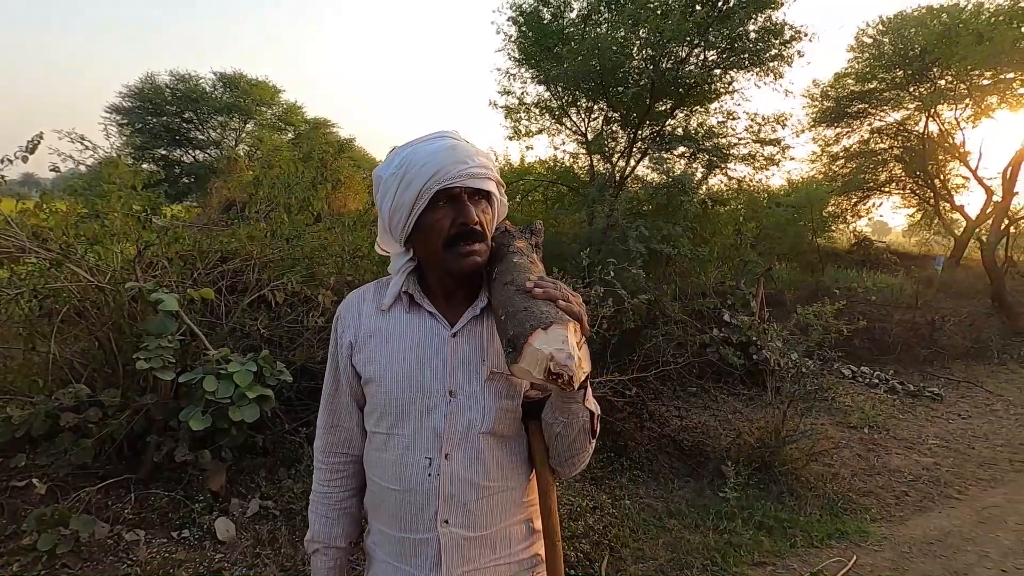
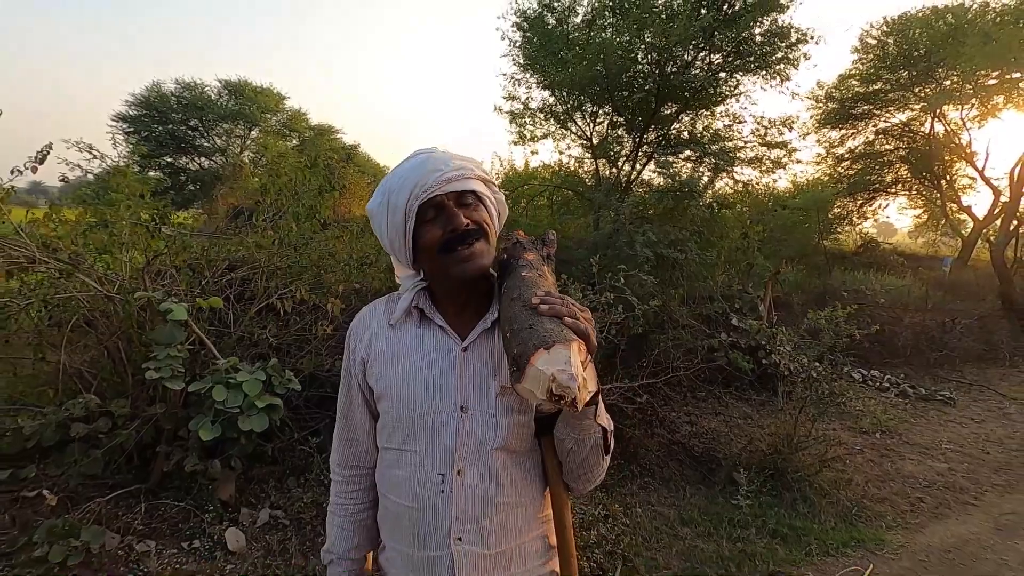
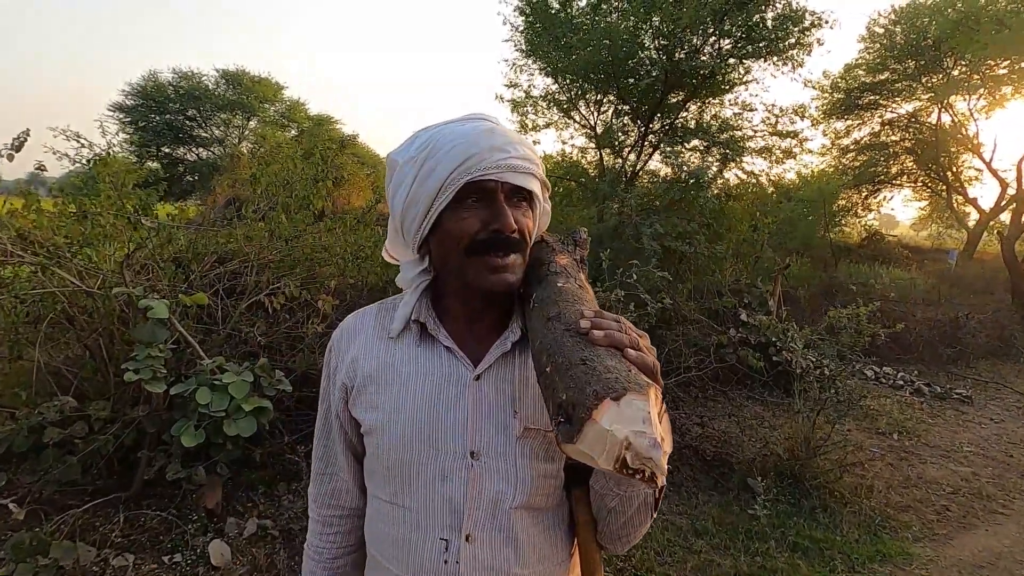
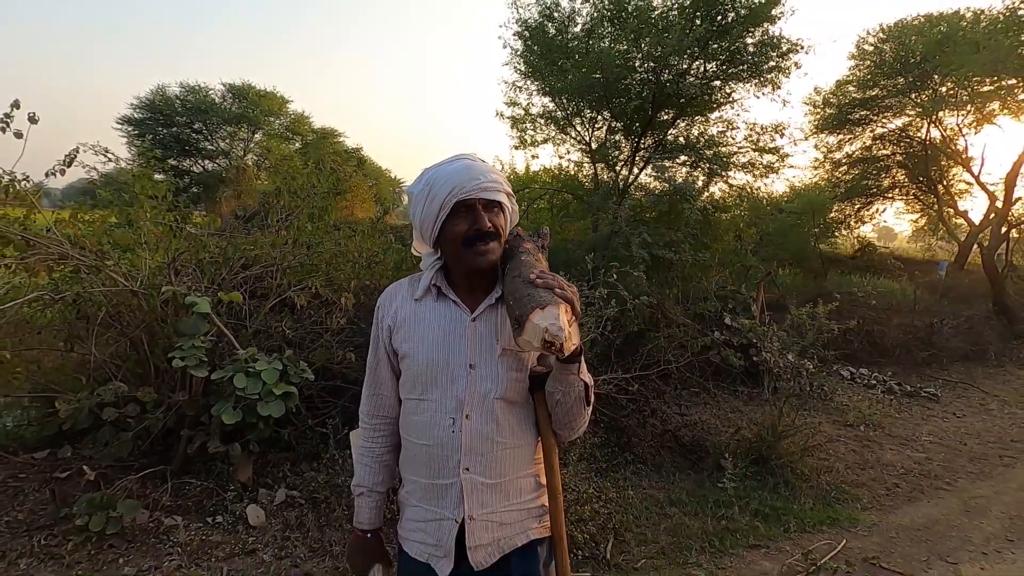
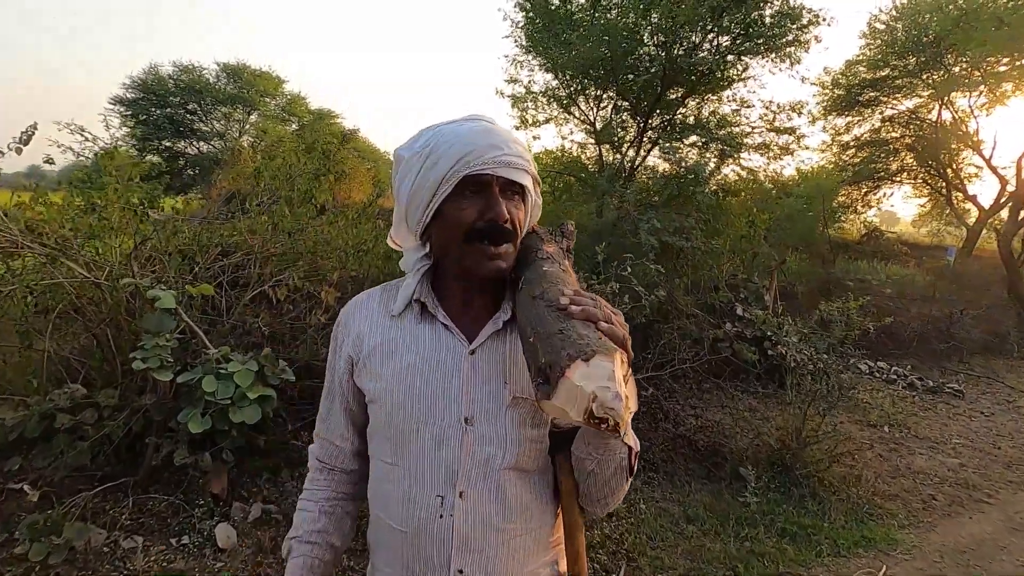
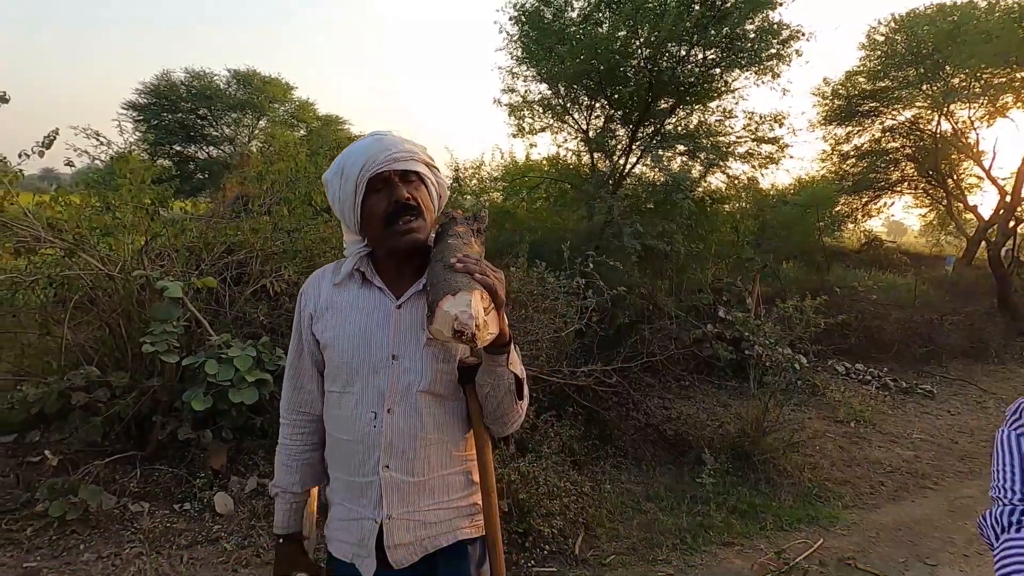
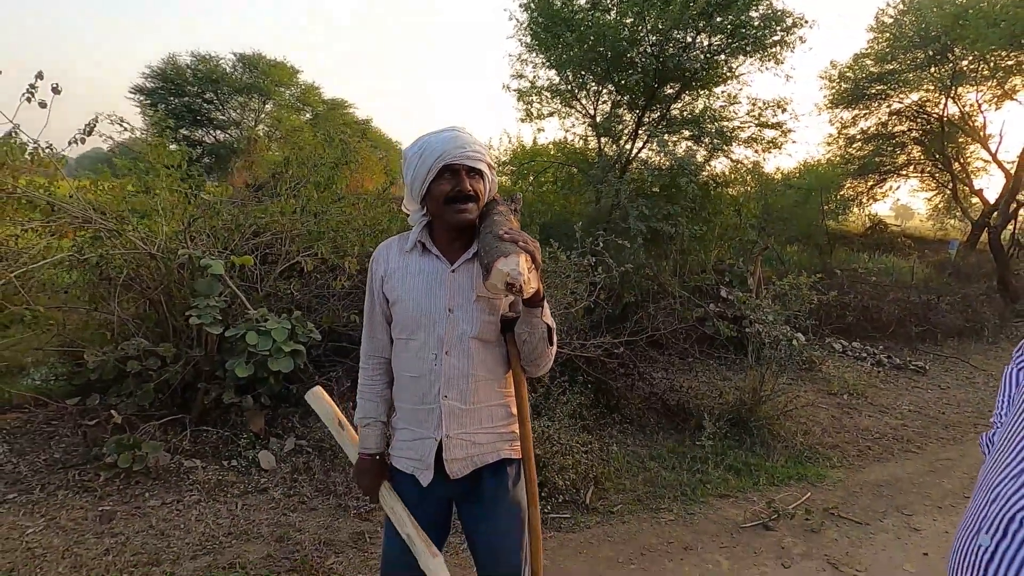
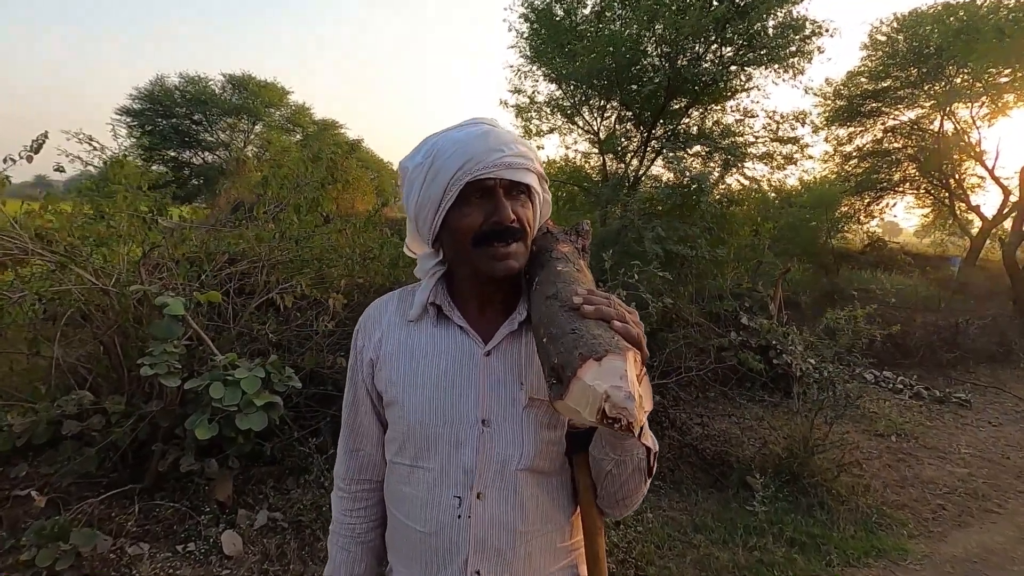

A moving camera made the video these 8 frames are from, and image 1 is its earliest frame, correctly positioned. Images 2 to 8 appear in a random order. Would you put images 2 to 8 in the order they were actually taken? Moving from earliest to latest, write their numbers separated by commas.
6, 7, 5, 3, 2, 4, 8
